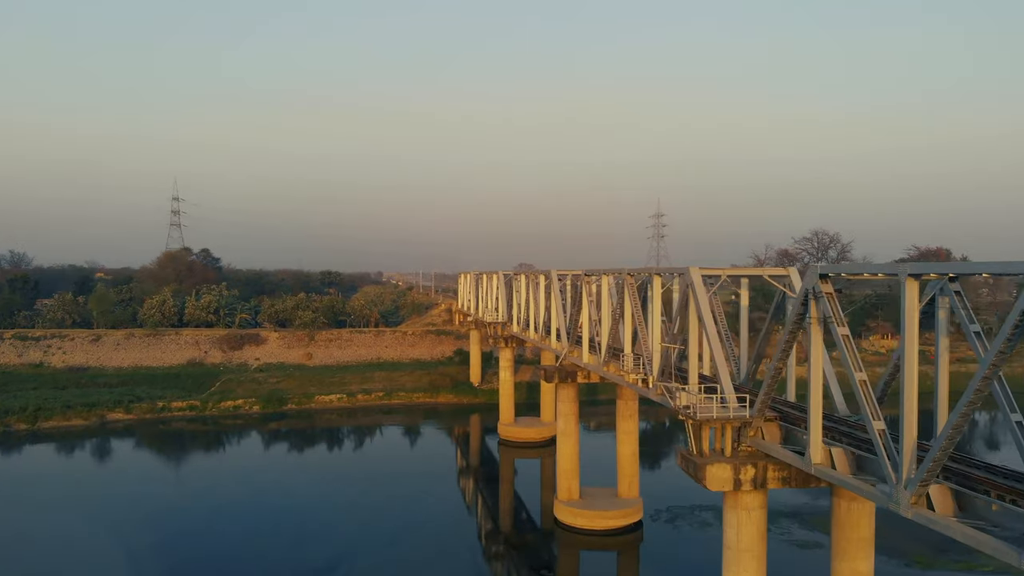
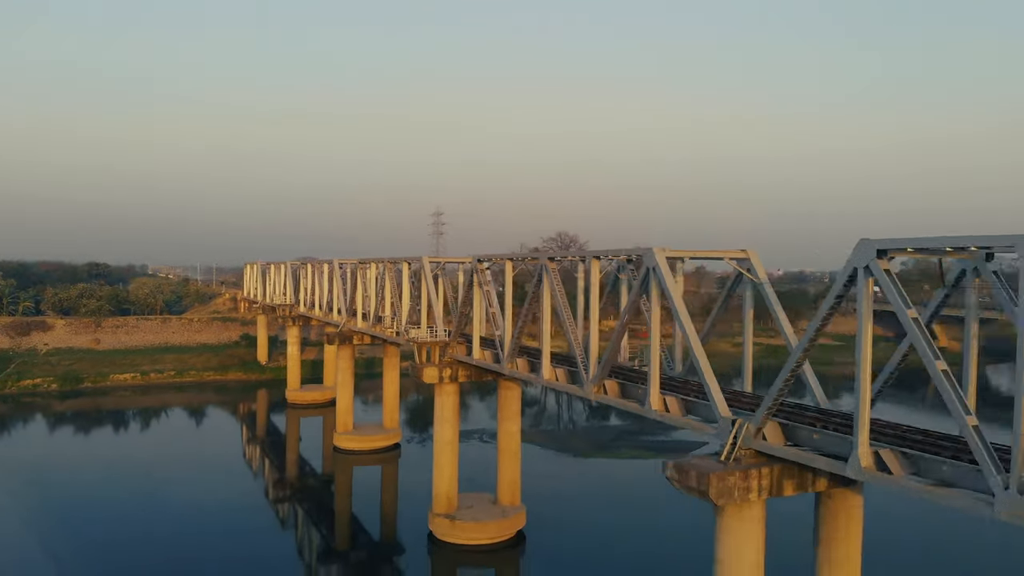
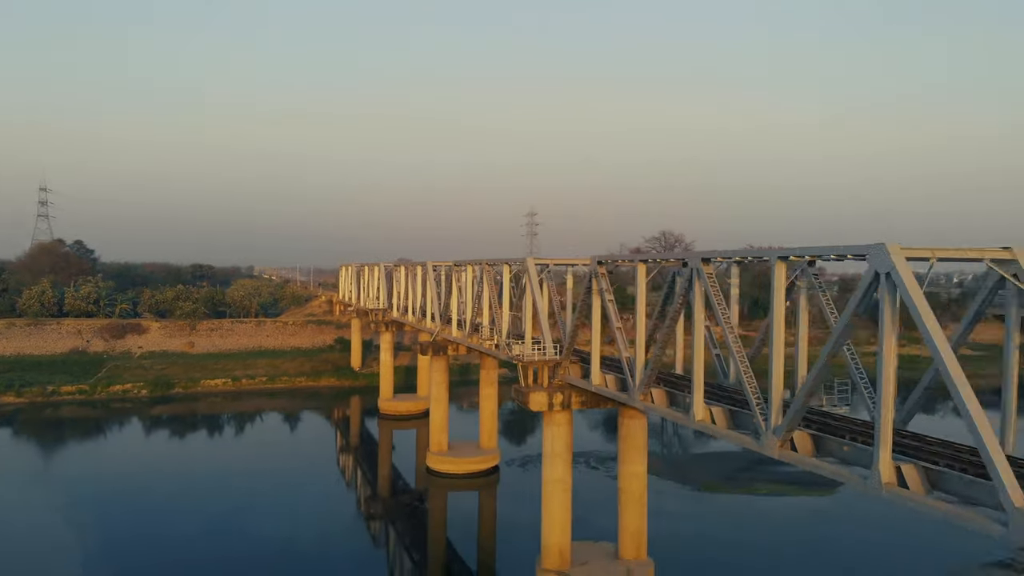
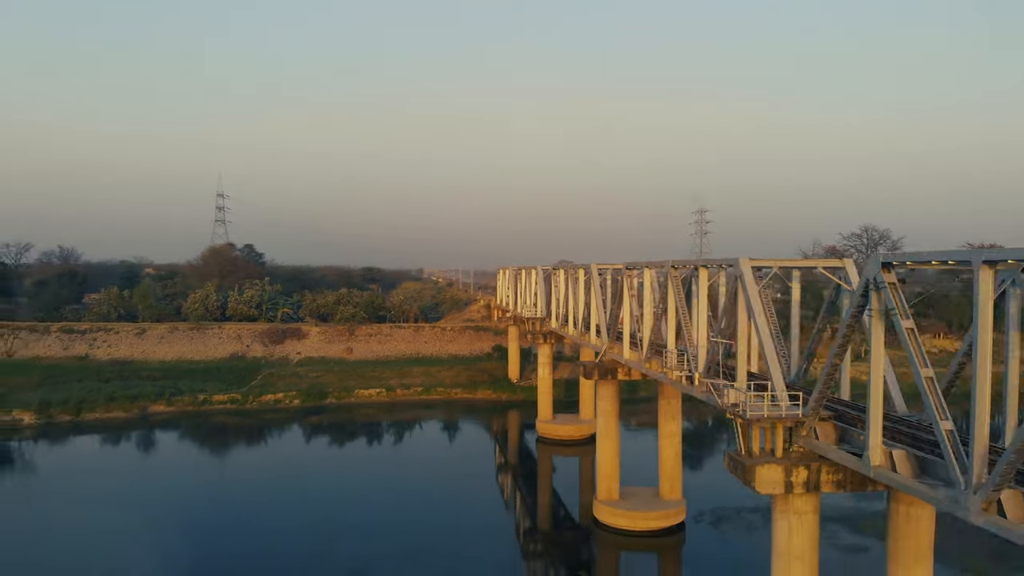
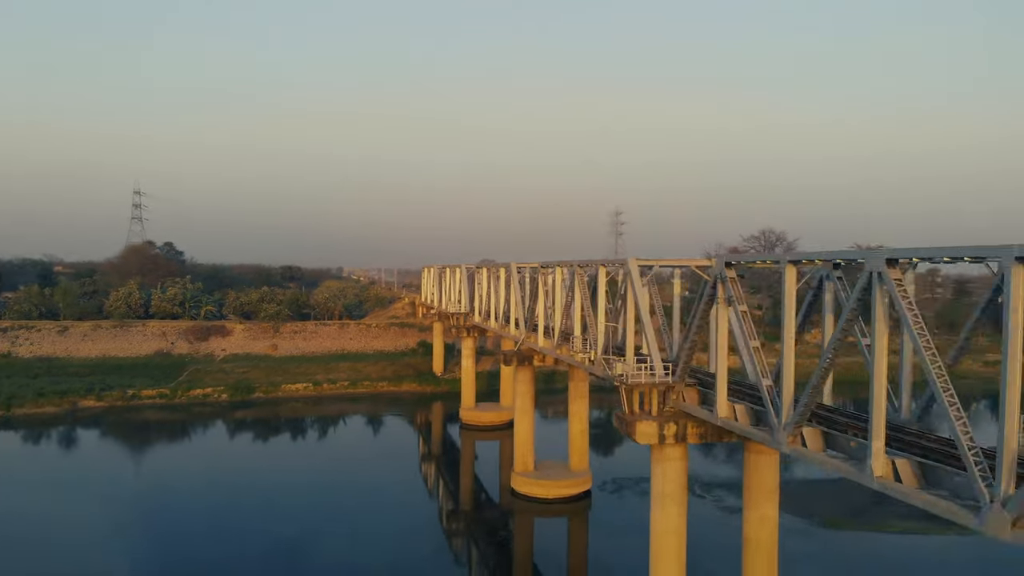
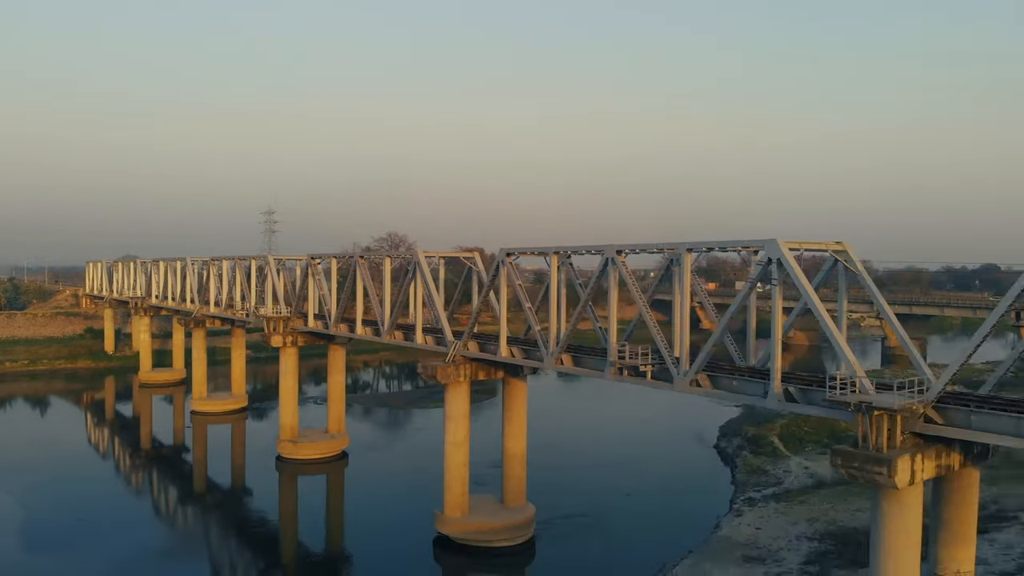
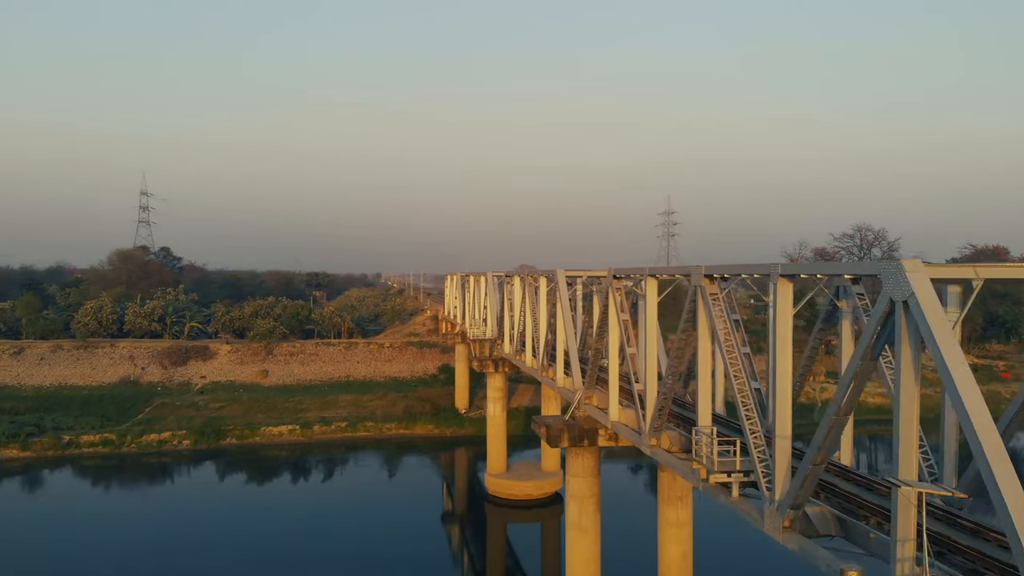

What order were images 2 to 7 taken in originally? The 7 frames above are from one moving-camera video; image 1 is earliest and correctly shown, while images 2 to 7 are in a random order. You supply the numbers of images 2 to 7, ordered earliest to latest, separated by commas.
7, 4, 5, 3, 2, 6
